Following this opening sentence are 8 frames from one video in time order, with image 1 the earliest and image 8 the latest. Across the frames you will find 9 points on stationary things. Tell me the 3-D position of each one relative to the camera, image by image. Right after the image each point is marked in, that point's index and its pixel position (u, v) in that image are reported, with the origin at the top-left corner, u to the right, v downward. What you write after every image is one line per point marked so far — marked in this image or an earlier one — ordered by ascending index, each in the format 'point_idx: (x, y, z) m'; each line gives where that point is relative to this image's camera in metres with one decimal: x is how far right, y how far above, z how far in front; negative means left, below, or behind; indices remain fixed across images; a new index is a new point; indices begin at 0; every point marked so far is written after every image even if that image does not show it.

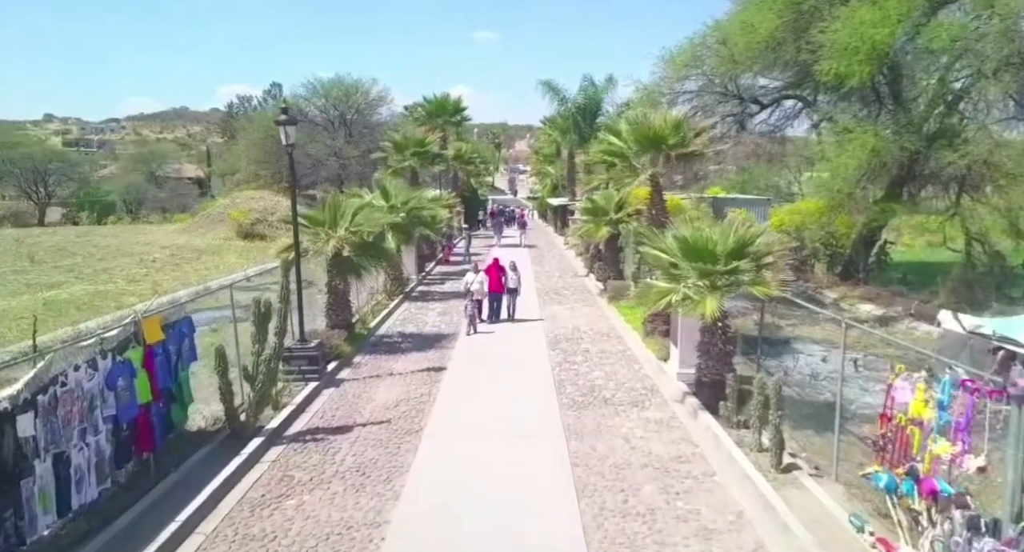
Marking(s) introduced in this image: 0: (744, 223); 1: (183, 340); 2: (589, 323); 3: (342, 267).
0: (+3.1, +0.7, +9.6) m
1: (-3.9, -0.8, +8.4) m
2: (+1.7, -1.1, +16.0) m
3: (-3.2, +0.1, +13.5) m
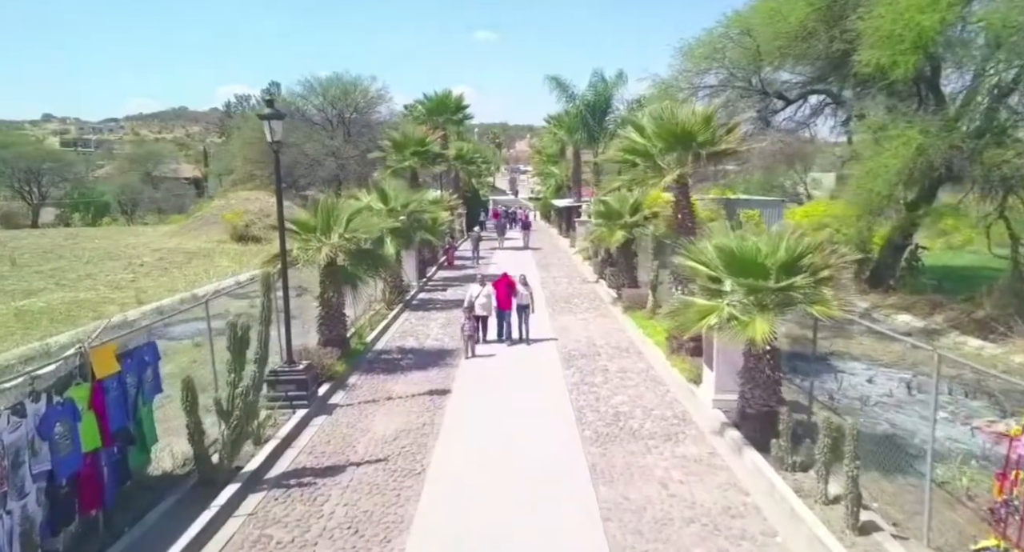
0: (+3.3, +0.5, +8.4) m
1: (-3.7, -1.0, +7.2) m
2: (+1.9, -1.3, +14.7) m
3: (-3.0, -0.1, +12.2) m
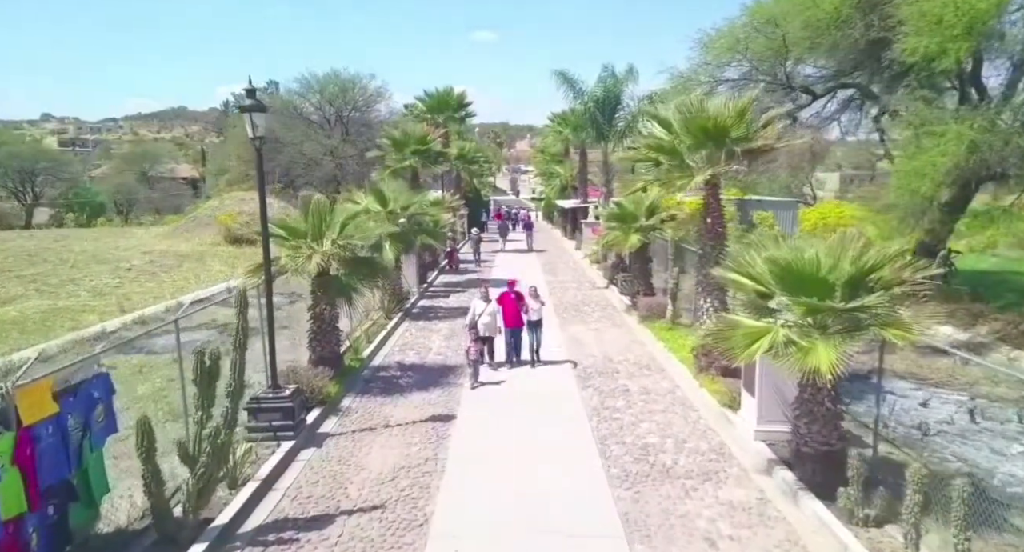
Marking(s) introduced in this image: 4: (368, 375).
0: (+3.5, +0.4, +7.2) m
1: (-3.5, -1.1, +6.0) m
2: (+2.1, -1.5, +13.5) m
3: (-2.8, -0.3, +11.0) m
4: (-2.4, -1.7, +11.9) m
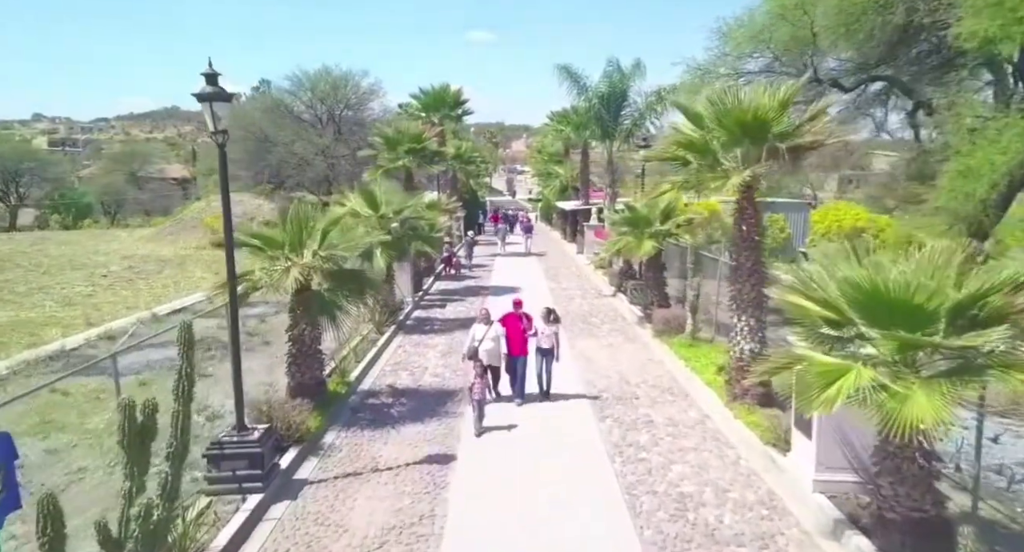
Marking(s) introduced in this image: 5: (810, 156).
0: (+3.6, +0.2, +5.8) m
1: (-3.4, -1.3, +4.6) m
2: (+2.2, -1.7, +12.1) m
3: (-2.8, -0.5, +9.6) m
4: (-2.3, -1.9, +10.5) m
5: (+3.9, +1.6, +9.4) m
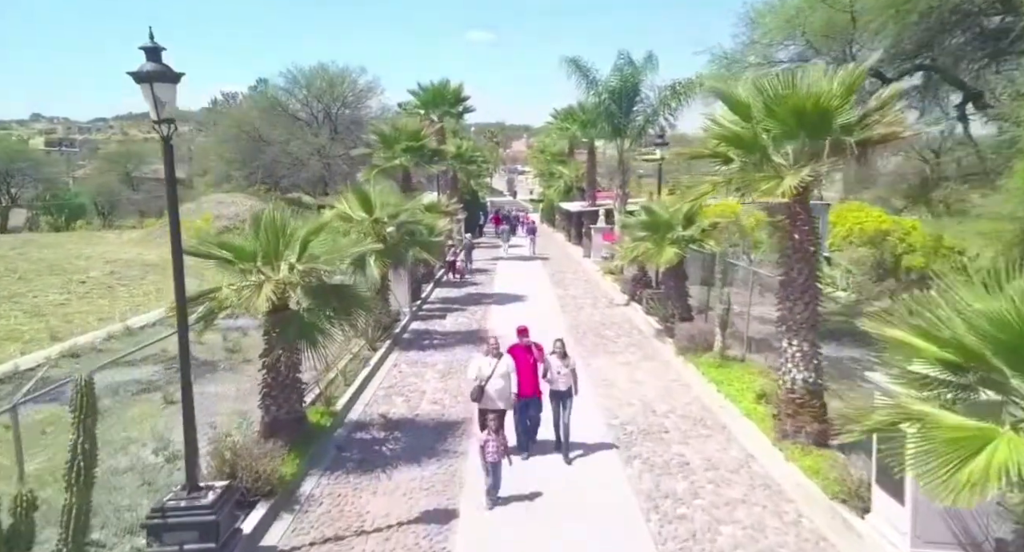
0: (+3.8, 0.0, +4.4) m
1: (-3.2, -1.5, +3.1) m
2: (+2.3, -1.9, +10.7) m
3: (-2.6, -0.7, +8.2) m
4: (-2.2, -2.1, +9.0) m
5: (+4.0, +1.4, +7.9) m
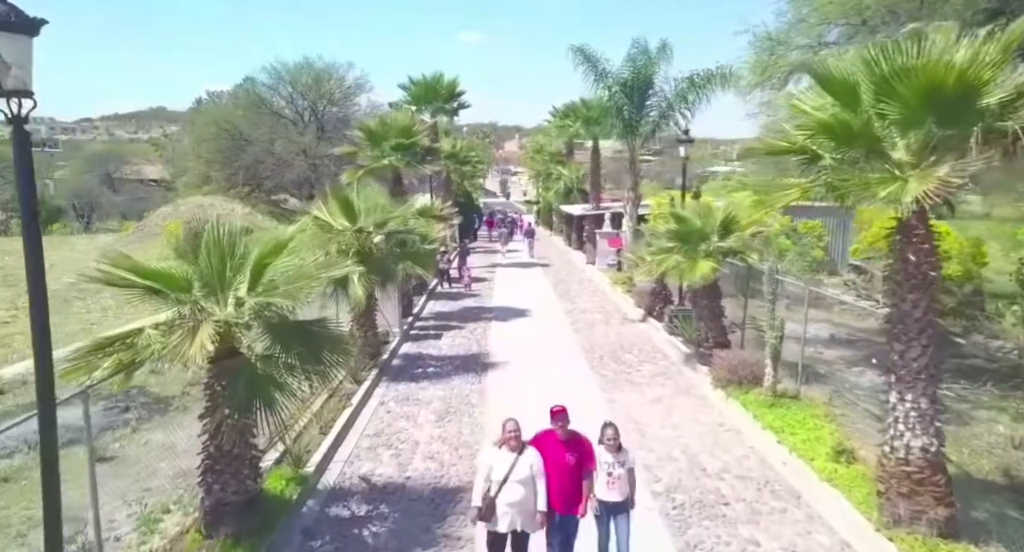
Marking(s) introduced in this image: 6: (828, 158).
0: (+4.0, -0.3, +2.4) m
1: (-3.0, -1.8, +1.1) m
2: (+2.5, -2.2, +8.7) m
3: (-2.4, -1.0, +6.1) m
4: (-2.0, -2.4, +7.0) m
5: (+4.2, +1.1, +6.0) m
6: (+2.8, +1.0, +6.2) m
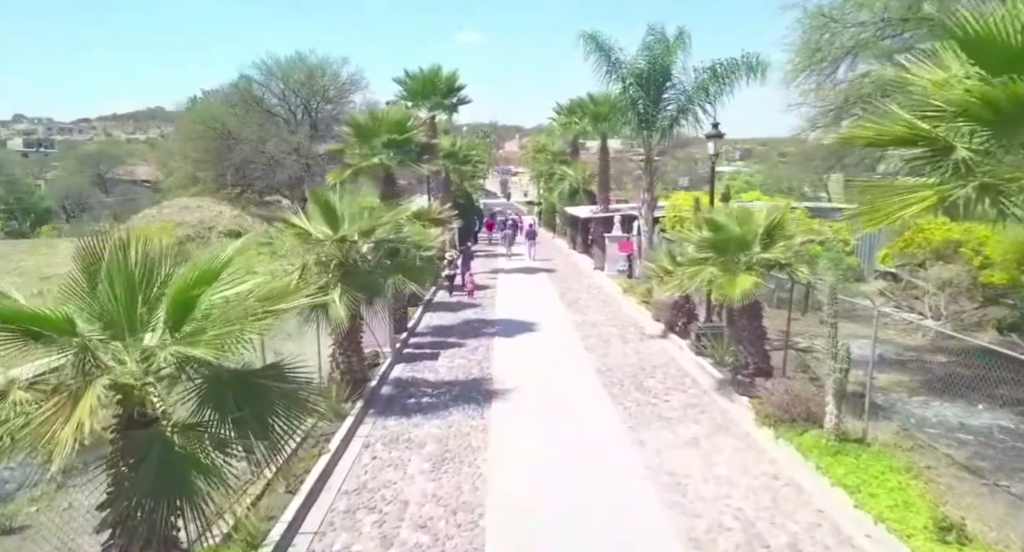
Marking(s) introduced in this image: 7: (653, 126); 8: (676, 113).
0: (+4.1, -0.5, +0.7) m
1: (-2.9, -2.0, -0.7) m
2: (+2.6, -2.4, +7.0) m
3: (-2.3, -1.2, +4.4) m
4: (-1.9, -2.6, +5.2) m
5: (+4.4, +0.9, +4.2) m
6: (+2.9, +0.8, +4.4) m
7: (+3.7, +3.9, +18.7) m
8: (+4.3, +4.3, +18.6) m
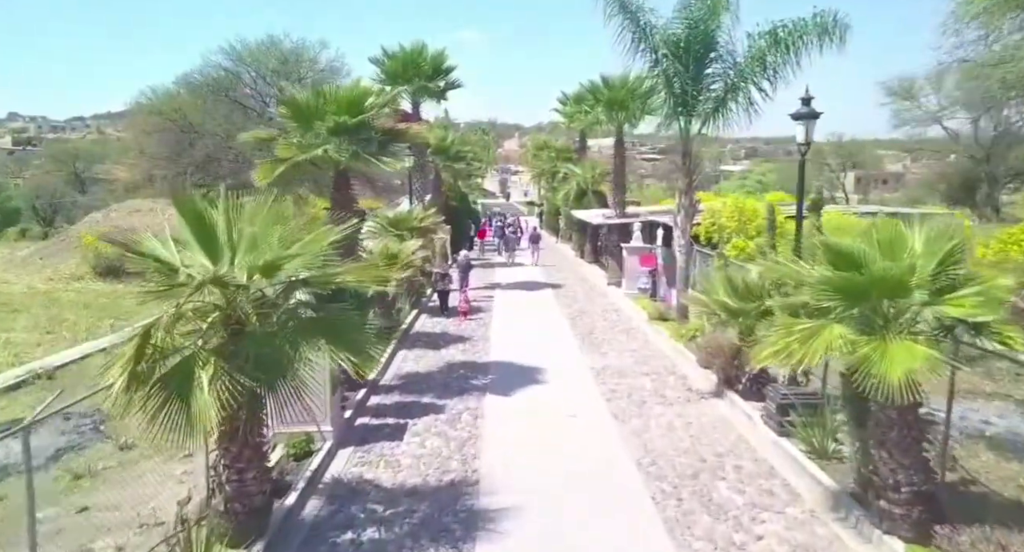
0: (+4.1, -1.1, -3.6) m
1: (-2.9, -2.6, -4.9) m
2: (+2.6, -3.0, +2.7) m
3: (-2.3, -1.8, +0.2) m
4: (-1.9, -3.2, +1.0) m
5: (+4.3, +0.3, 0.0) m
6: (+2.8, +0.2, +0.2) m
7: (+3.6, +3.4, +14.5) m
8: (+4.3, +3.7, +14.4) m
